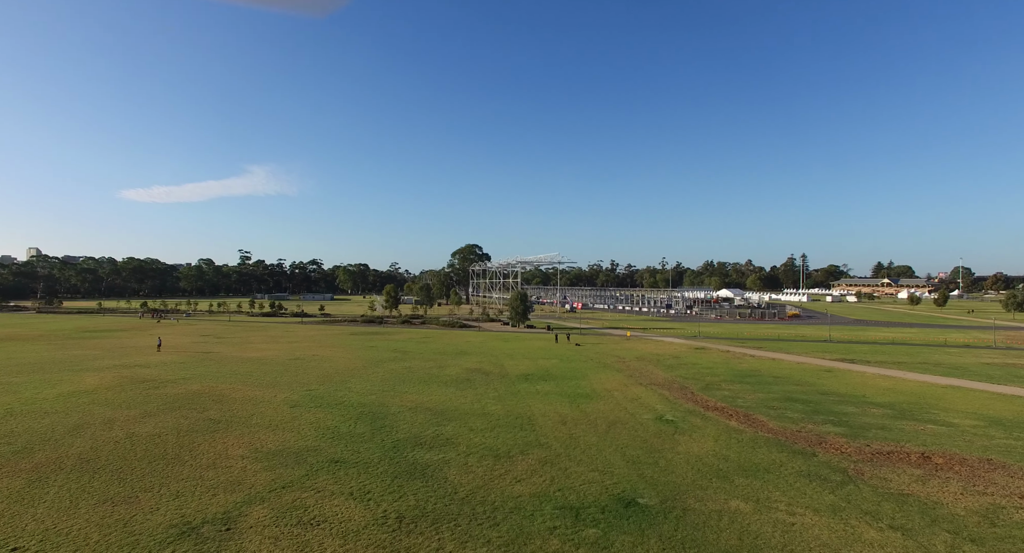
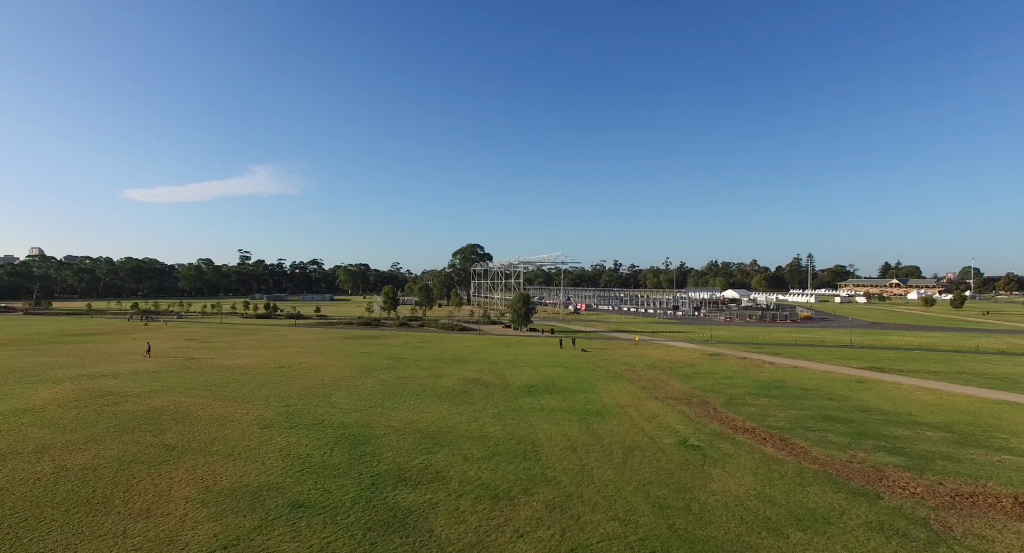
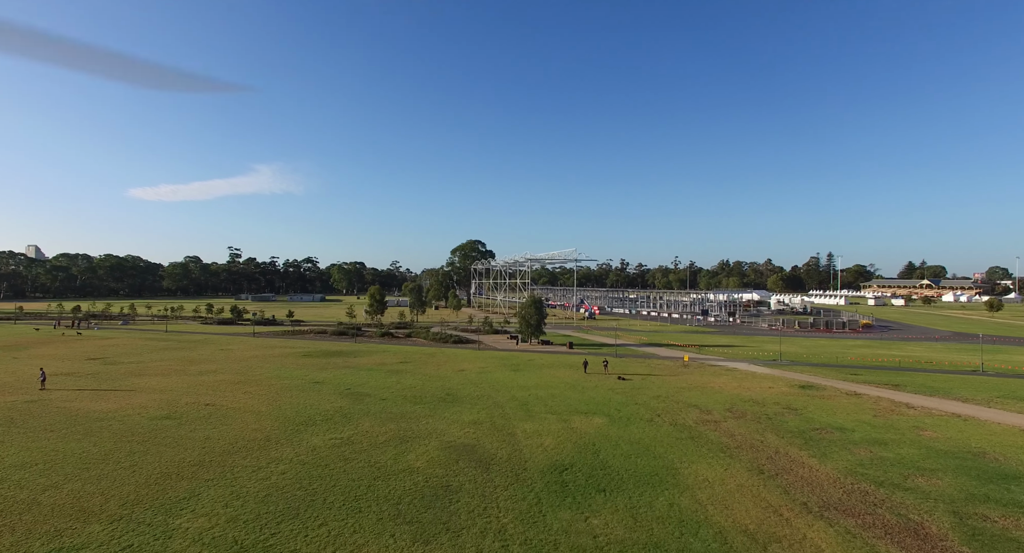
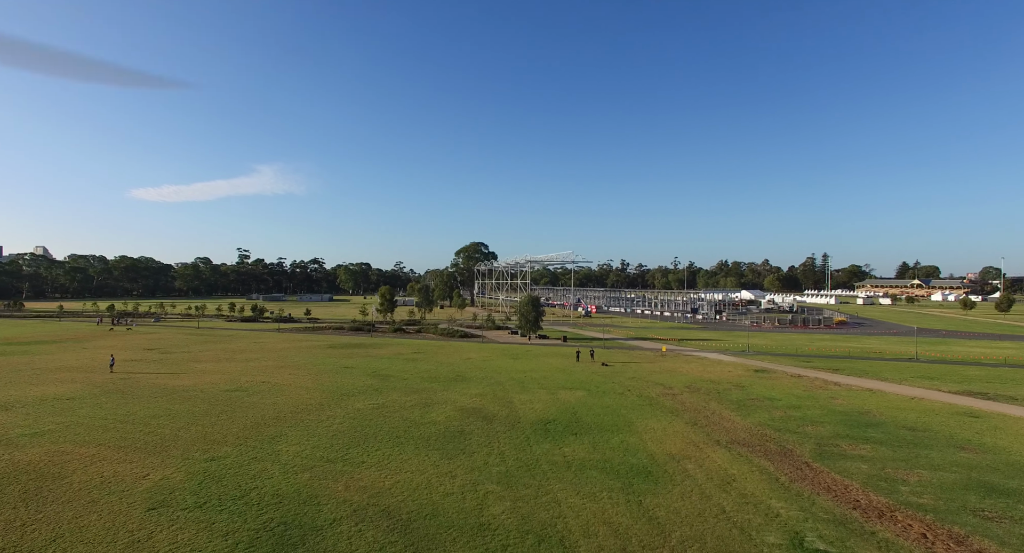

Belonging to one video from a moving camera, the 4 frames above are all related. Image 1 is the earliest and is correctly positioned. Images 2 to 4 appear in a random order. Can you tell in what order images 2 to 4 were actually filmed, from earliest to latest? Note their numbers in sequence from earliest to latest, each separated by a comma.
2, 4, 3
